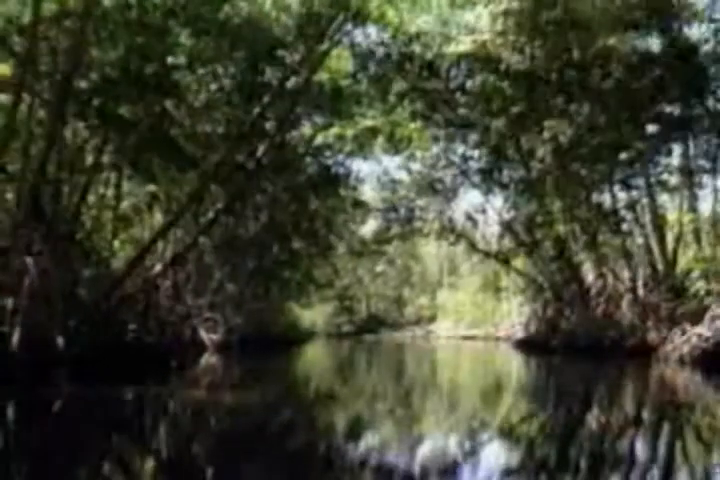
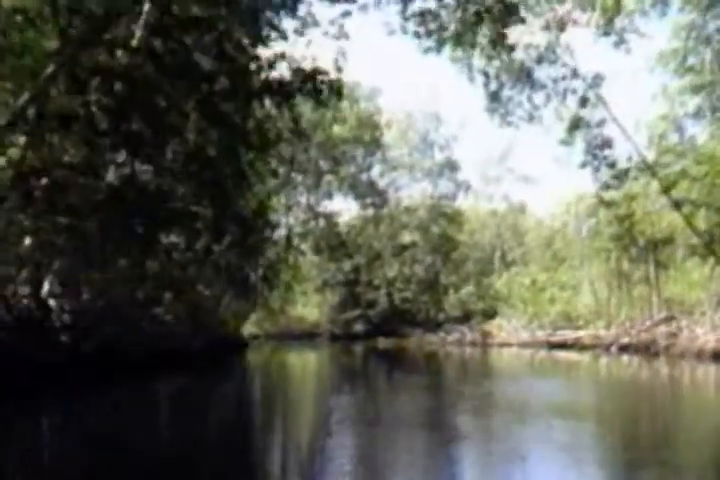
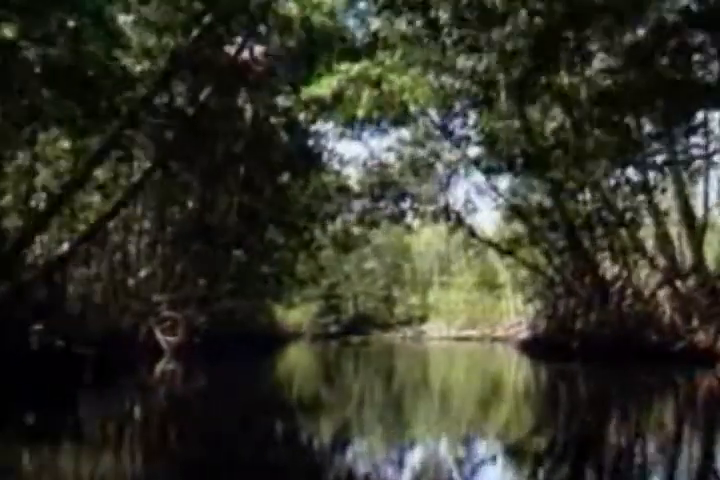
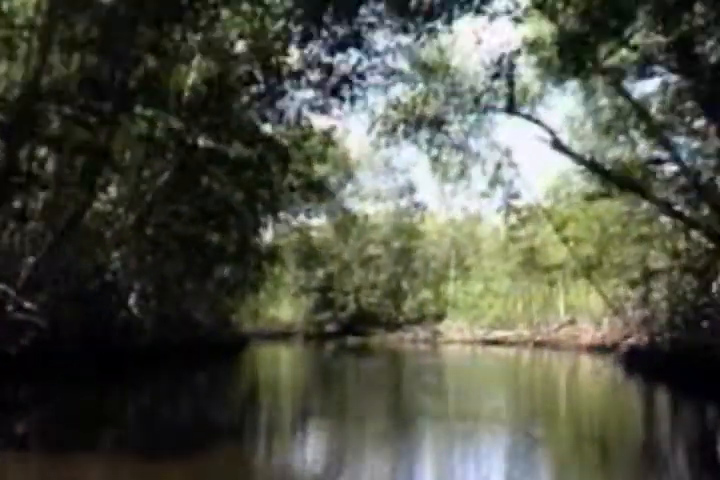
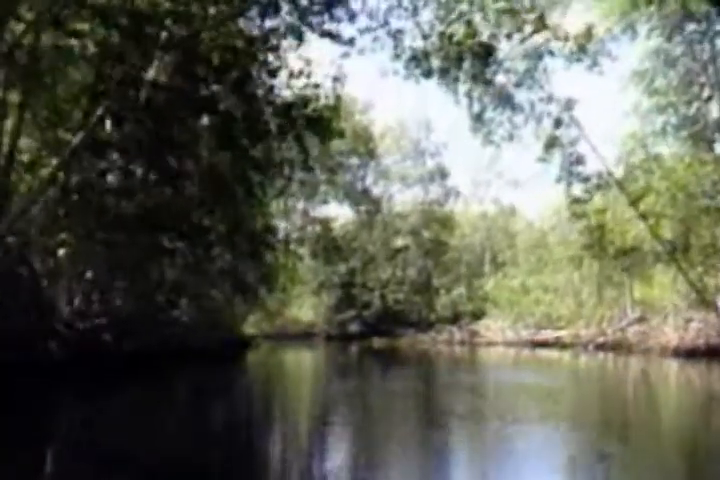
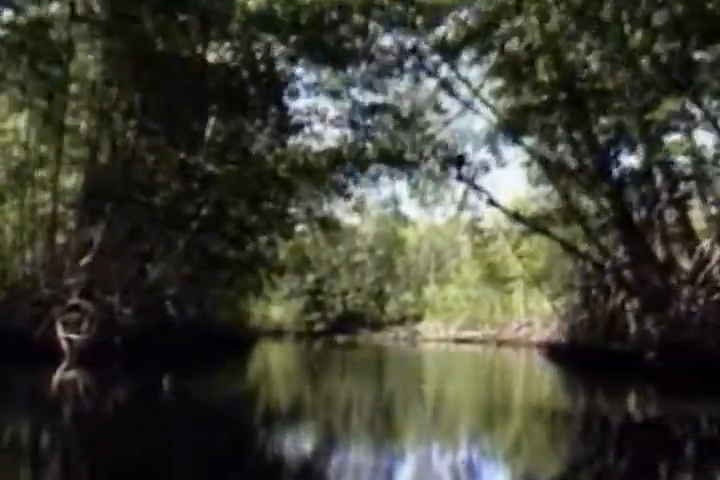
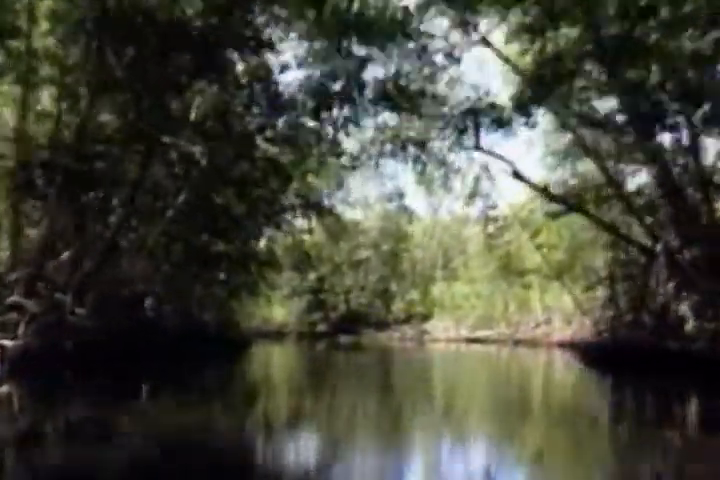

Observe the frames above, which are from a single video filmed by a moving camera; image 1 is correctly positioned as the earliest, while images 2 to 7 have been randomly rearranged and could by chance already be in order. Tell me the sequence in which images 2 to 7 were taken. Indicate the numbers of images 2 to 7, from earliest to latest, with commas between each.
3, 6, 7, 4, 5, 2
